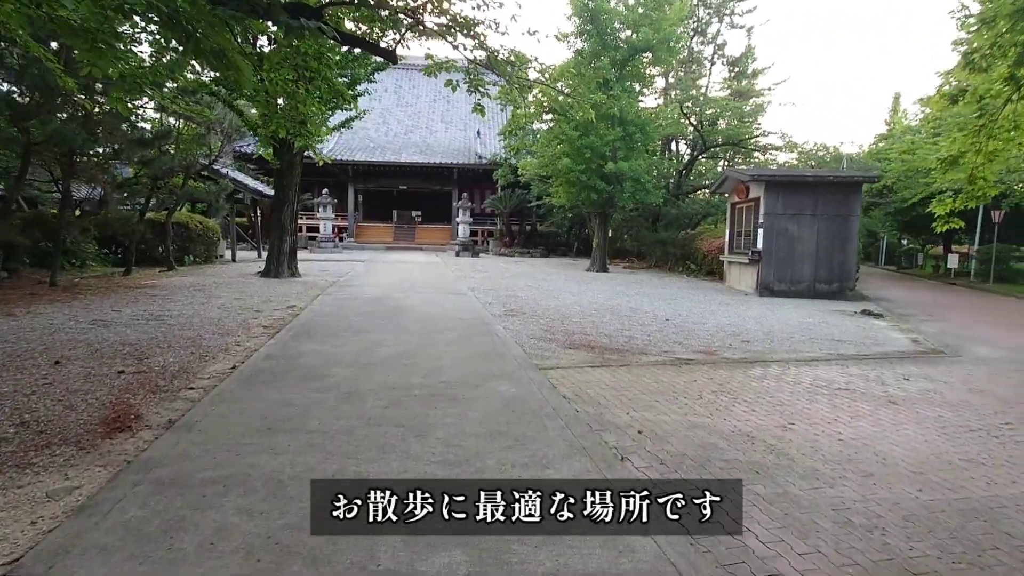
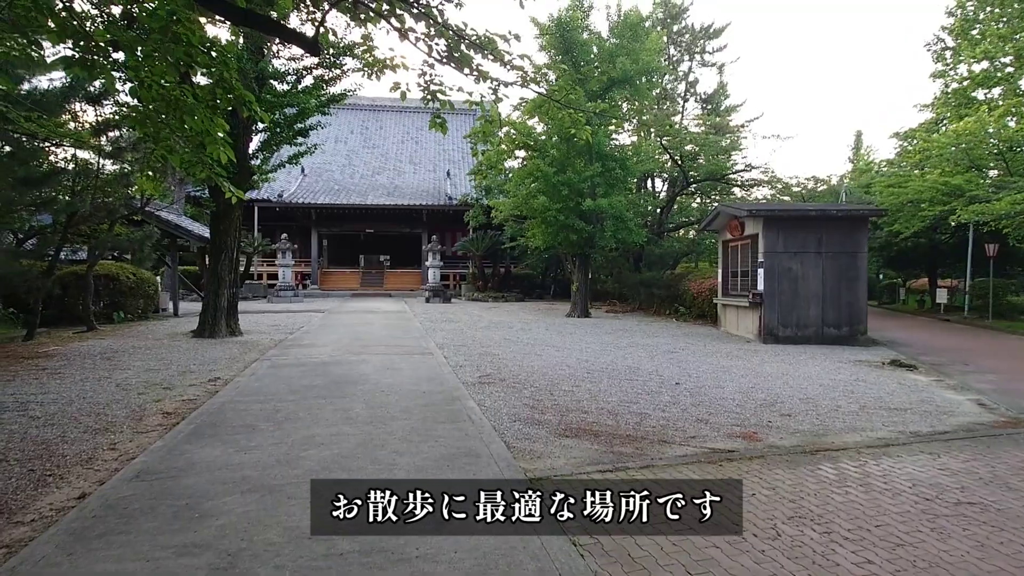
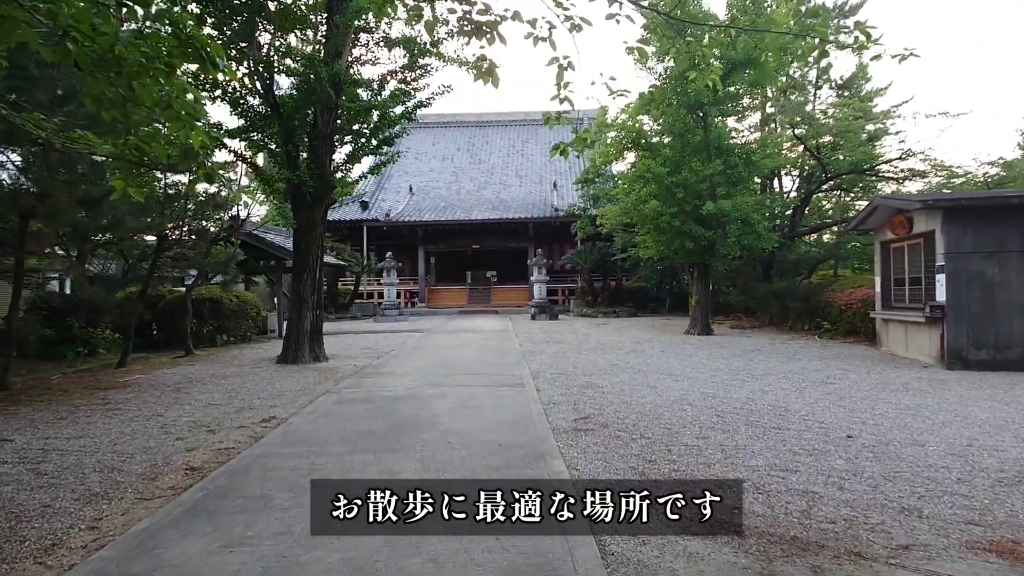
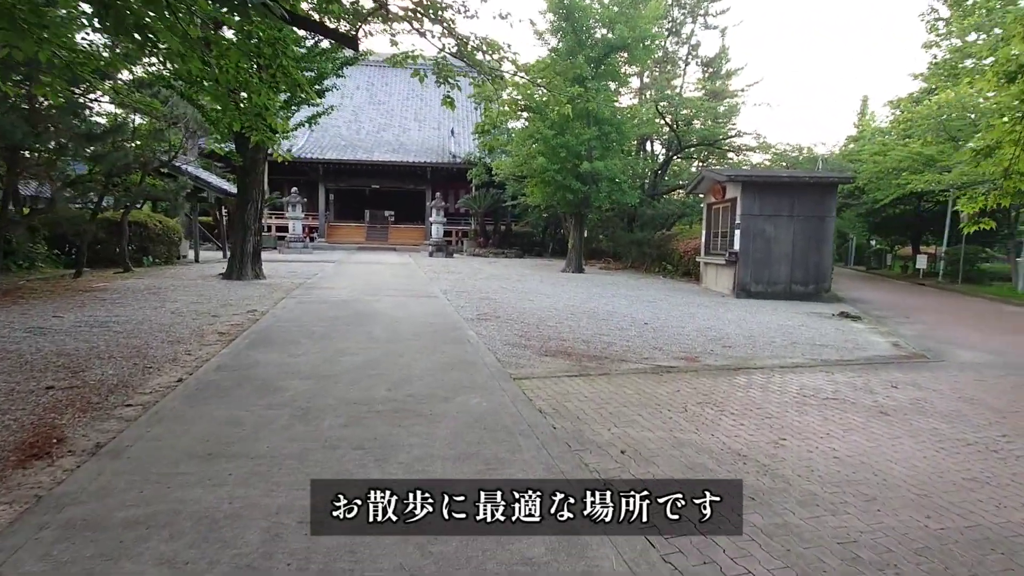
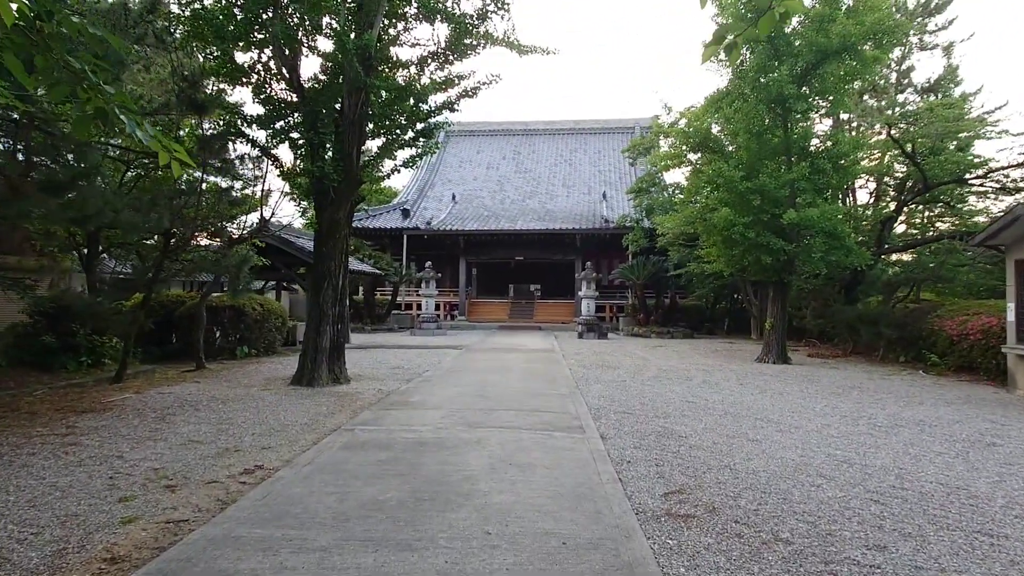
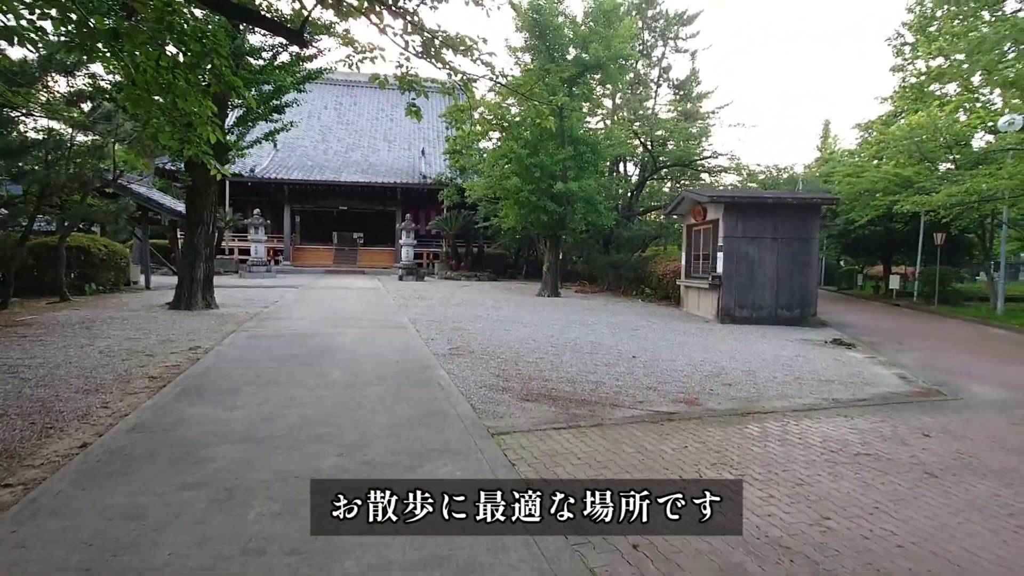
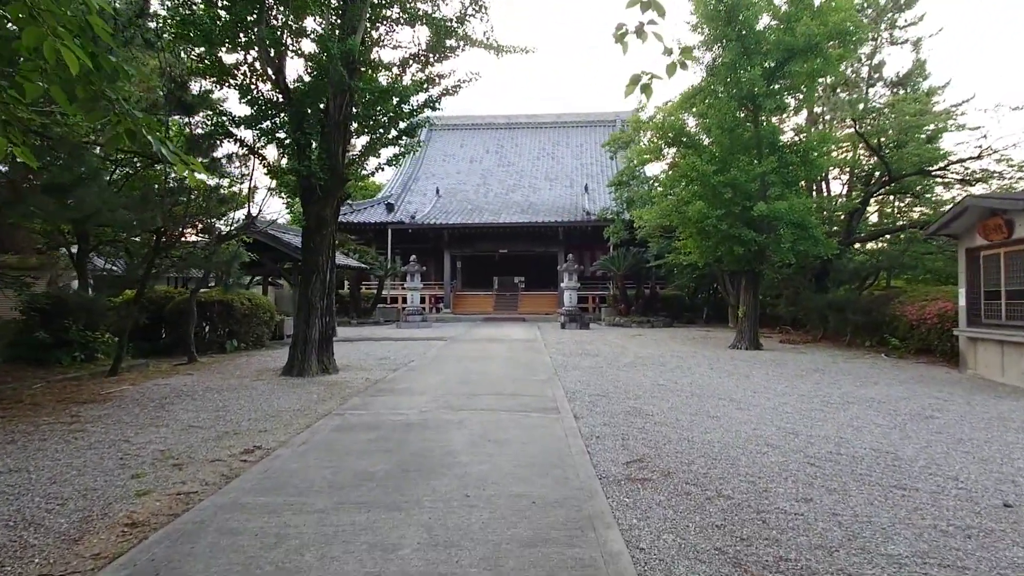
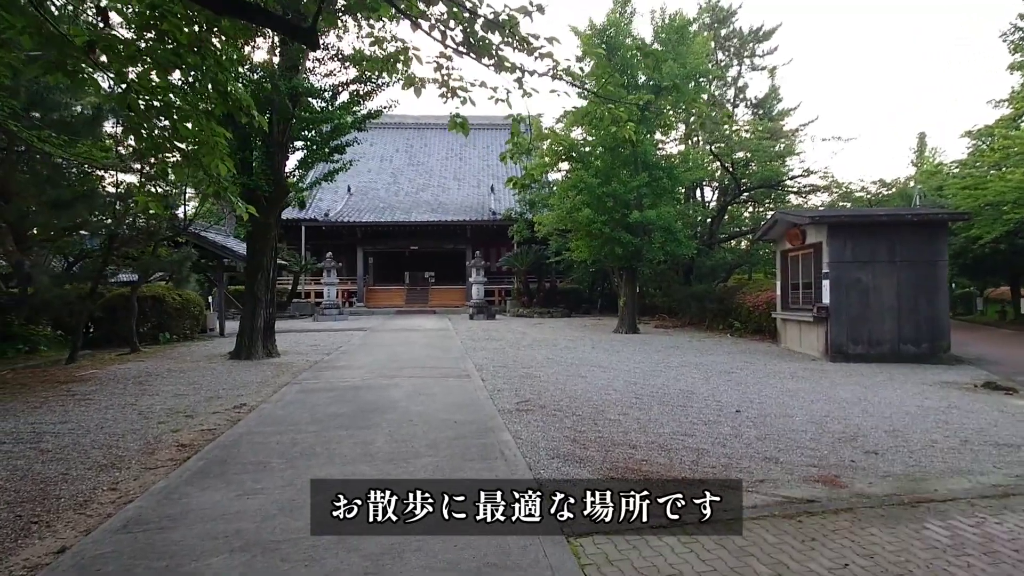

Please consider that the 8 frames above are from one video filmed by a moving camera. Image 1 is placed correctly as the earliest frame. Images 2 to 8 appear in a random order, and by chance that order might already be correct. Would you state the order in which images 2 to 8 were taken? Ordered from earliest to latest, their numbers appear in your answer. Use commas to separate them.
4, 6, 2, 8, 3, 7, 5
